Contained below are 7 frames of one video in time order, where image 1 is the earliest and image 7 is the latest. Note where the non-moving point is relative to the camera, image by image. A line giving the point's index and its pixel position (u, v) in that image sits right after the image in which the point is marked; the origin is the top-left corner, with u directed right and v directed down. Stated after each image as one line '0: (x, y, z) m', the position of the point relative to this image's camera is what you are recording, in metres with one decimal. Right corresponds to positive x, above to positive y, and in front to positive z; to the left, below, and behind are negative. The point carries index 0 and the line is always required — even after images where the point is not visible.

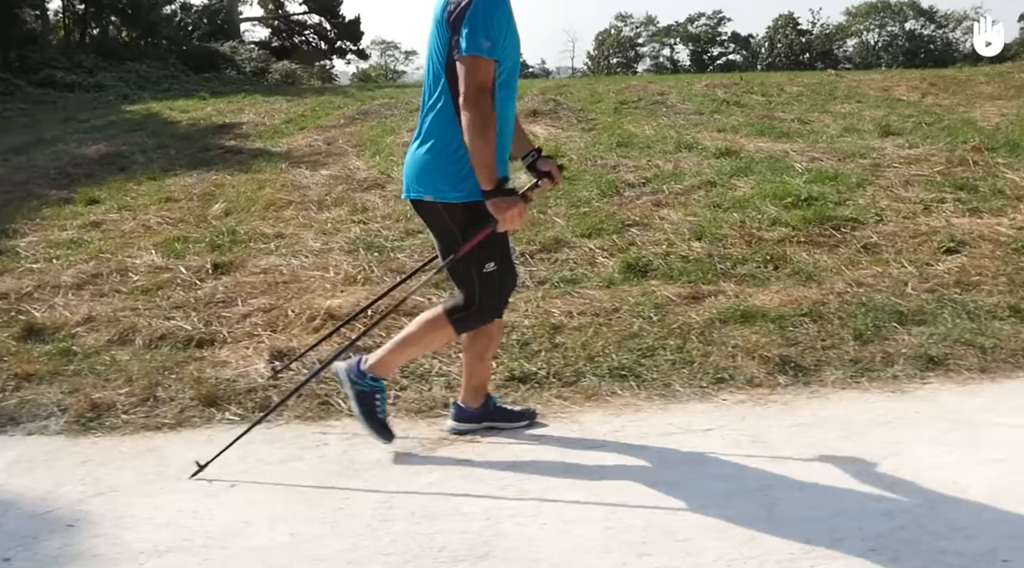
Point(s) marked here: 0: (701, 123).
0: (+2.5, +2.1, +11.5) m
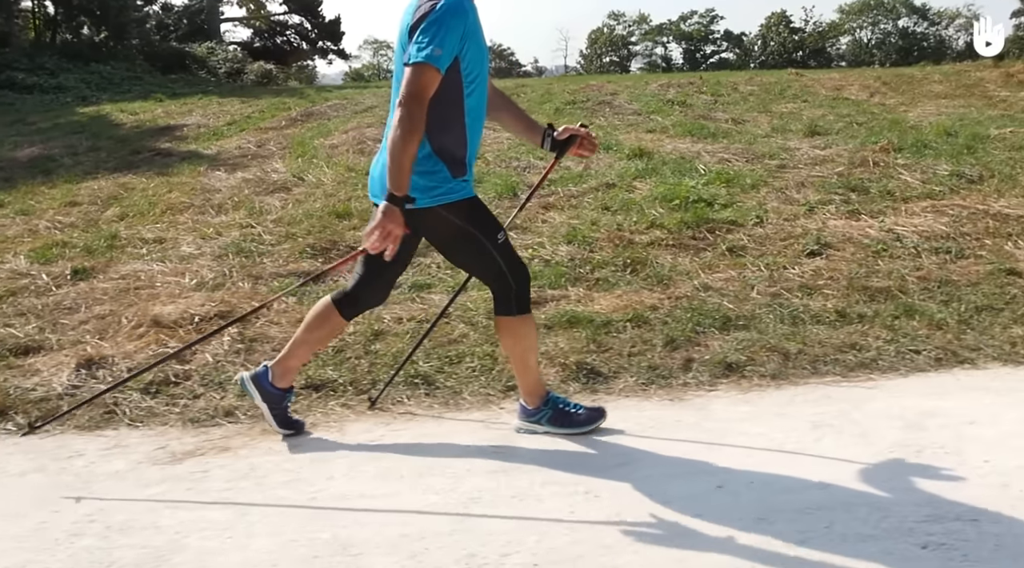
0: (+1.6, +2.1, +11.5) m
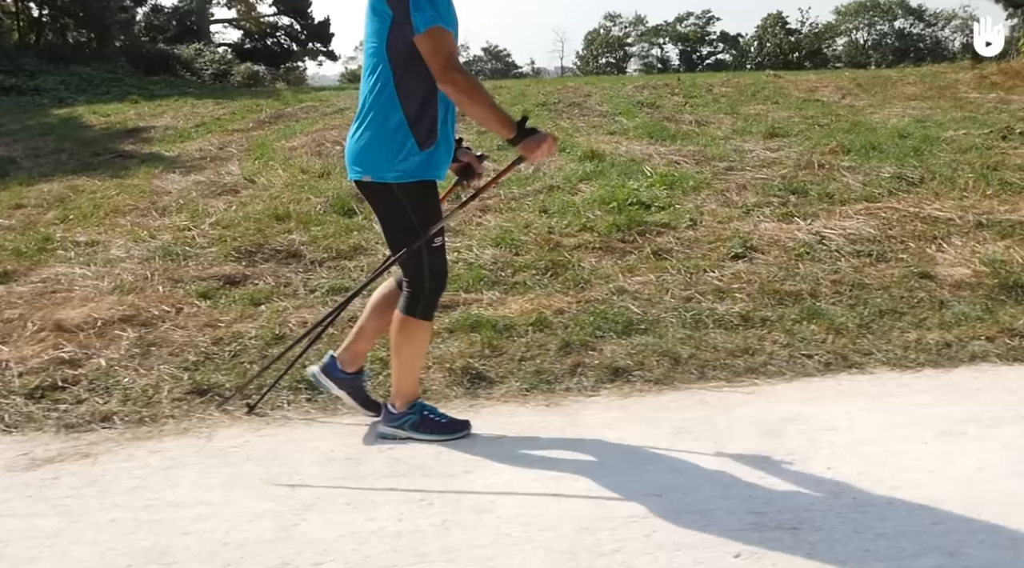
0: (+1.1, +2.1, +11.5) m
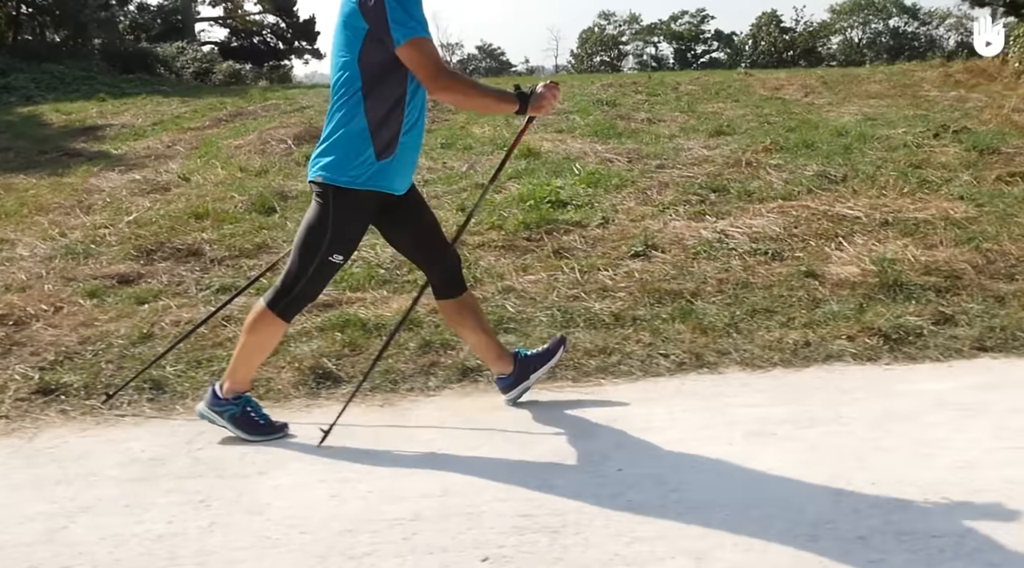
0: (+0.5, +2.1, +11.5) m
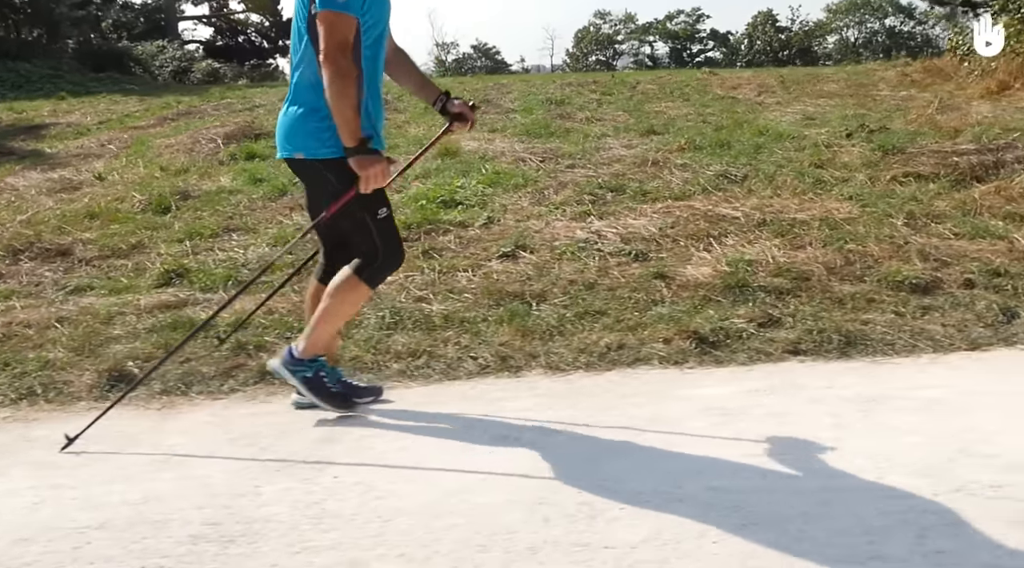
0: (-0.3, +2.1, +11.4) m
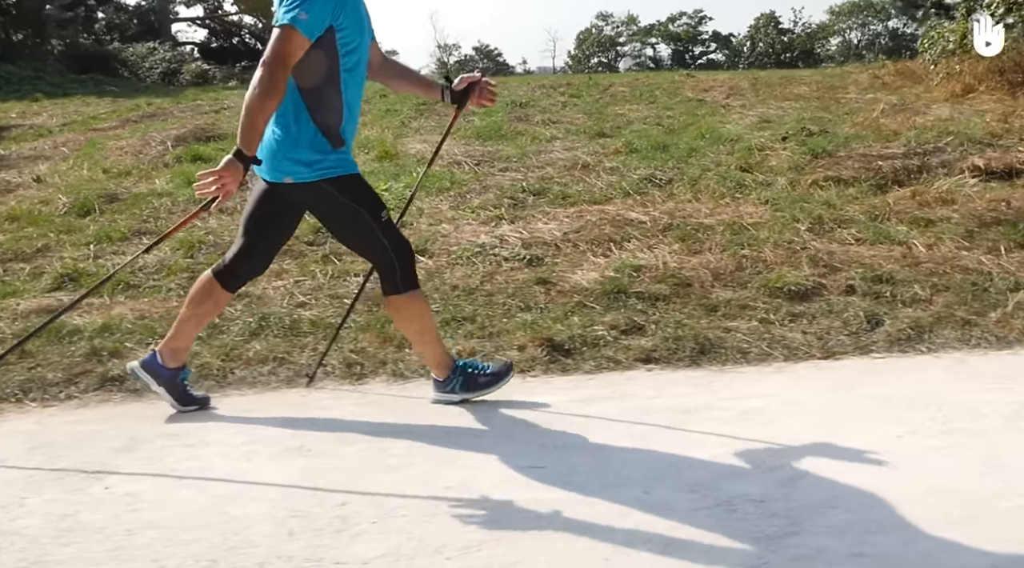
0: (-0.9, +2.1, +11.4) m
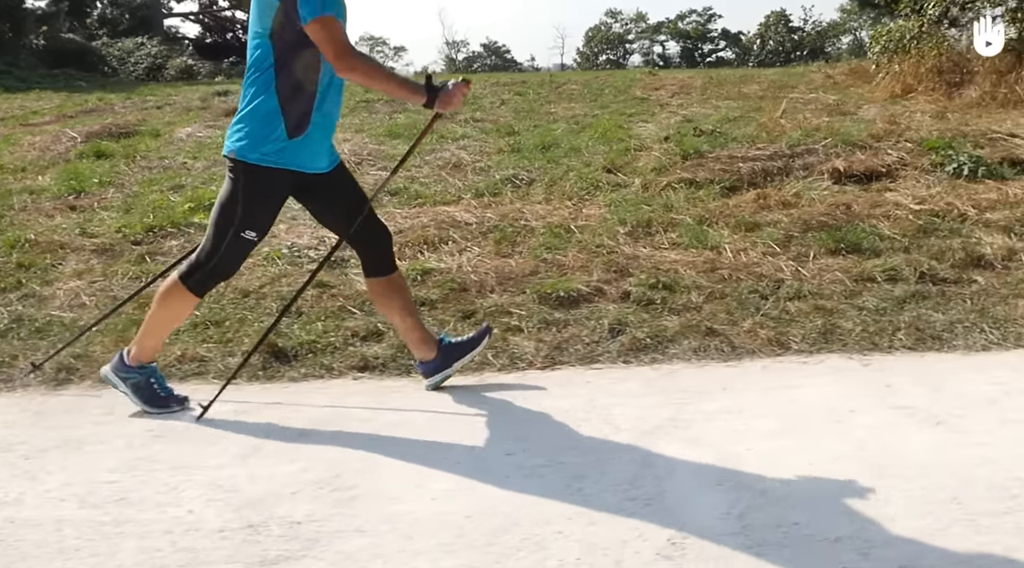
0: (-1.9, +2.1, +11.3) m
